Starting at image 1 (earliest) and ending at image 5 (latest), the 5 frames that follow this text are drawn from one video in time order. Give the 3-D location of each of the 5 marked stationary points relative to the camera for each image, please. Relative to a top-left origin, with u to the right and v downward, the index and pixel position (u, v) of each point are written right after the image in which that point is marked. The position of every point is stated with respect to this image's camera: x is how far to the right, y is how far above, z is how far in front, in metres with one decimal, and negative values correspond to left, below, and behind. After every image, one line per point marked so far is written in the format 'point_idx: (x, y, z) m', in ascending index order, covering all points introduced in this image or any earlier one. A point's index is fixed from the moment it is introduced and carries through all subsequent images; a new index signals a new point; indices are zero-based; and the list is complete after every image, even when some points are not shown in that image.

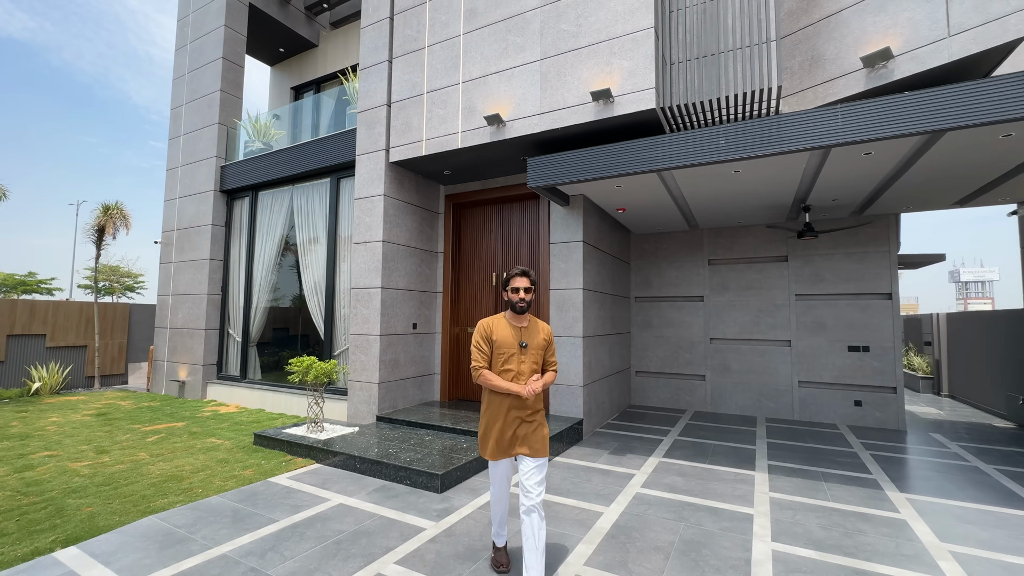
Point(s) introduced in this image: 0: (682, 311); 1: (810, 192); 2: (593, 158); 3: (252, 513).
0: (+2.9, -0.4, +7.6) m
1: (+3.5, +1.1, +5.3) m
2: (+0.9, +1.4, +4.8) m
3: (-2.0, -1.7, +3.5) m
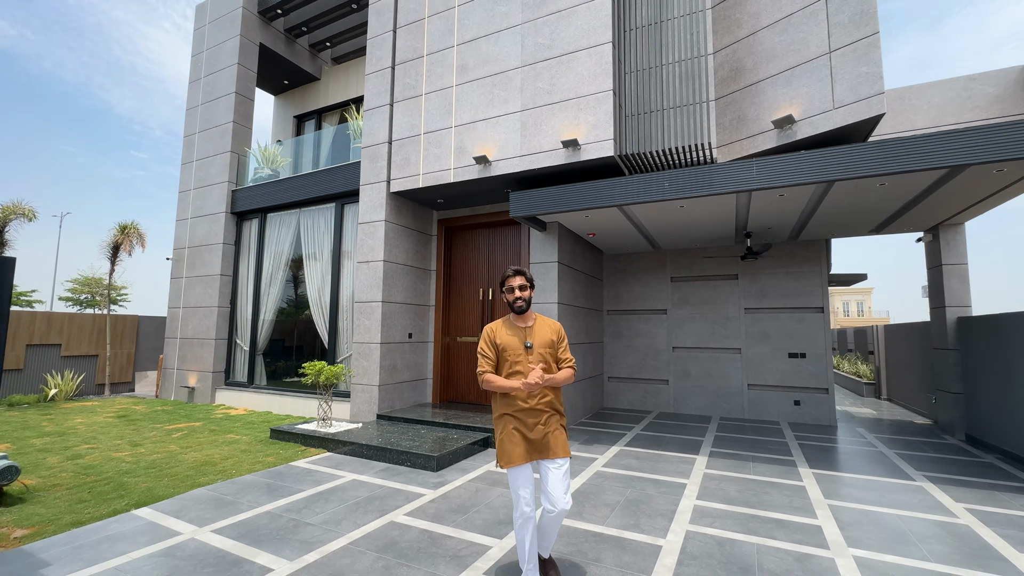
0: (+2.6, -0.7, +8.5) m
1: (+3.3, +0.9, +6.4) m
2: (+0.7, +1.2, +5.8) m
3: (-2.2, -1.9, +4.3) m
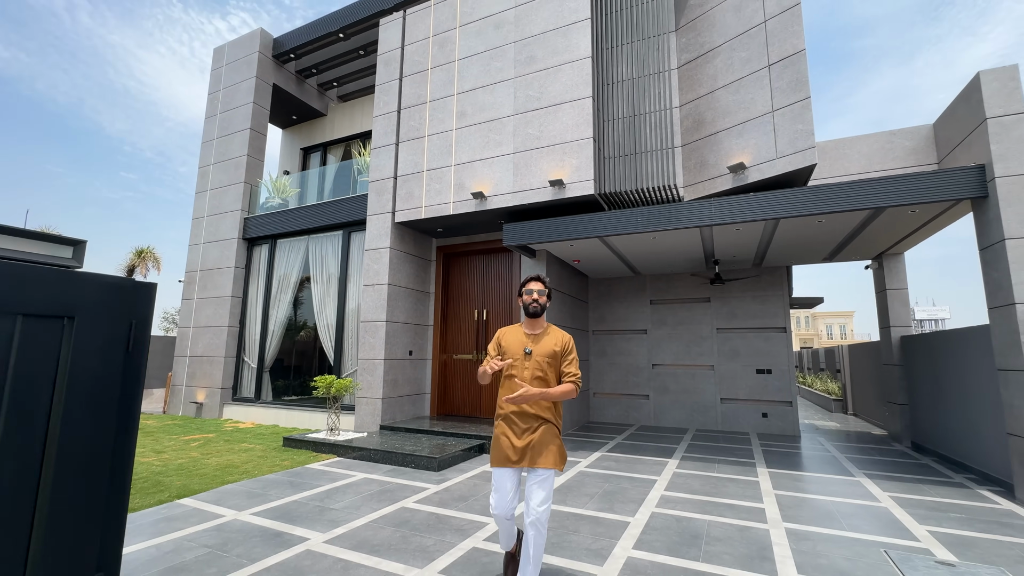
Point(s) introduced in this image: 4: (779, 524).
0: (+2.4, -1.1, +9.2) m
1: (+3.2, +0.6, +7.2) m
2: (+0.6, +0.9, +6.5) m
3: (-2.3, -2.1, +4.8) m
4: (+2.2, -2.0, +3.8) m
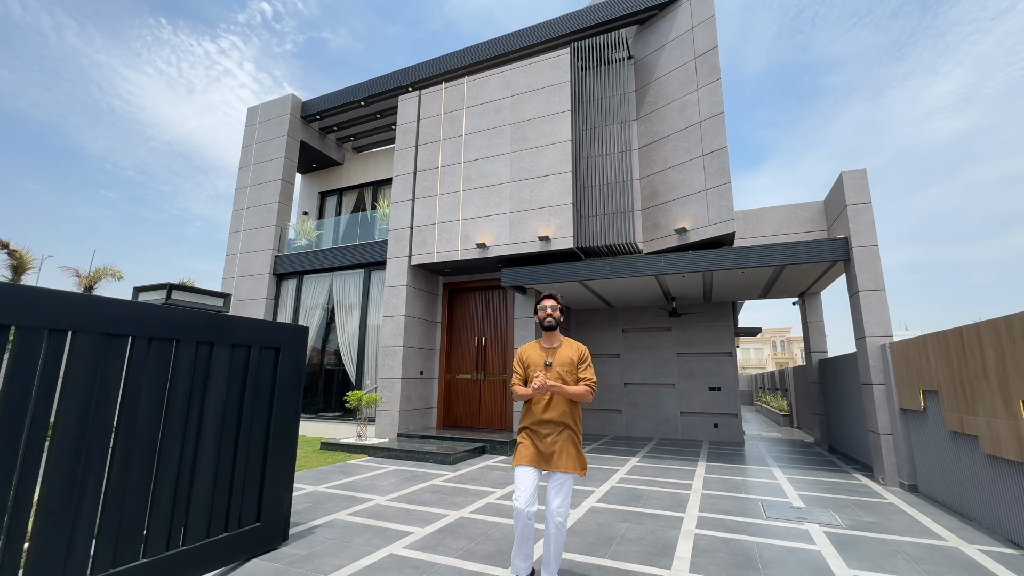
0: (+2.3, -1.8, +10.9) m
1: (+3.1, -0.1, +9.0) m
2: (+0.5, +0.3, +8.3) m
3: (-2.3, -2.6, +6.3) m
4: (+2.2, -2.4, +5.4) m
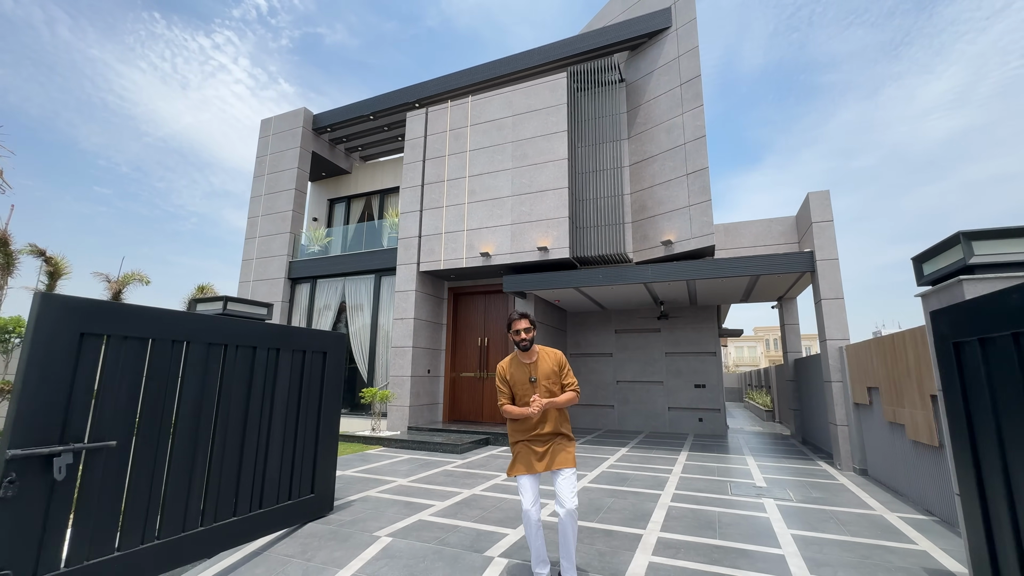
0: (+2.3, -1.9, +11.7) m
1: (+3.2, -0.2, +9.7) m
2: (+0.5, +0.2, +9.0) m
3: (-2.2, -2.7, +7.1) m
4: (+2.3, -2.6, +6.2) m
